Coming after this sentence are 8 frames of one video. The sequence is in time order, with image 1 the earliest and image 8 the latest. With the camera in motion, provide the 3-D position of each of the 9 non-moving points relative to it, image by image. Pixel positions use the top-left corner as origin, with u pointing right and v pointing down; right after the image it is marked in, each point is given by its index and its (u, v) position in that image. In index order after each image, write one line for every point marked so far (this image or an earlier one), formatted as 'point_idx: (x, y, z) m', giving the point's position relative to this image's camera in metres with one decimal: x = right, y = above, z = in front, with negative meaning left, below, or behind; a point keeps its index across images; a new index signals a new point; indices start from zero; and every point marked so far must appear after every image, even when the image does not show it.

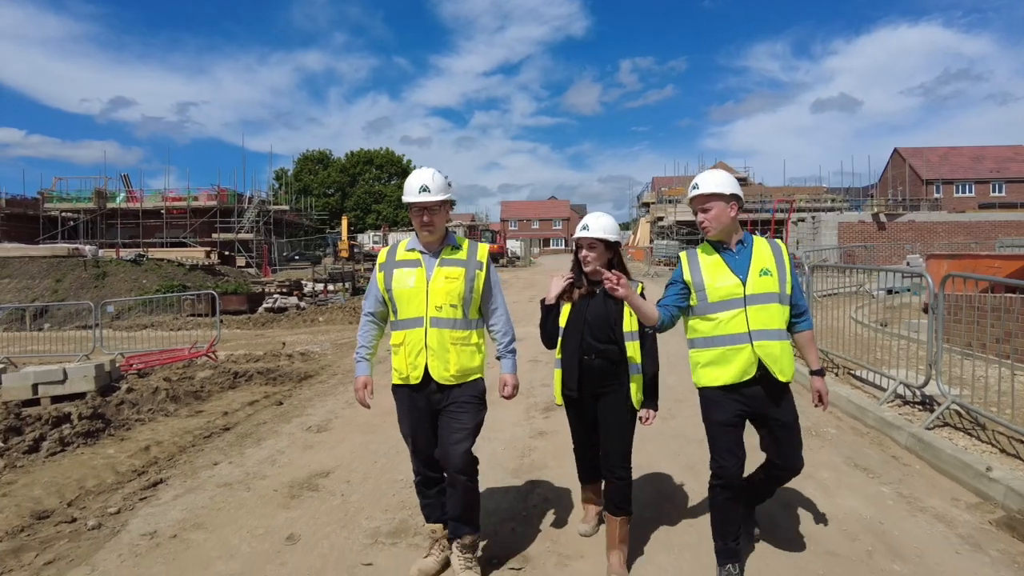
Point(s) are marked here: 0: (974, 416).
0: (+3.9, -1.1, +5.7) m
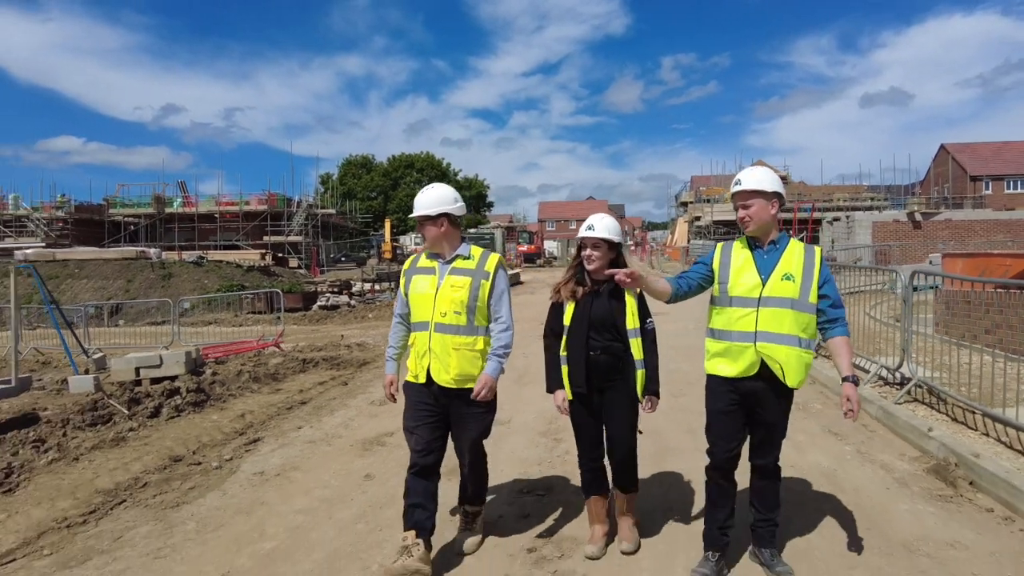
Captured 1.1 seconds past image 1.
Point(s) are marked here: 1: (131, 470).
0: (+4.2, -1.1, +6.6) m
1: (-3.2, -1.5, +5.6) m
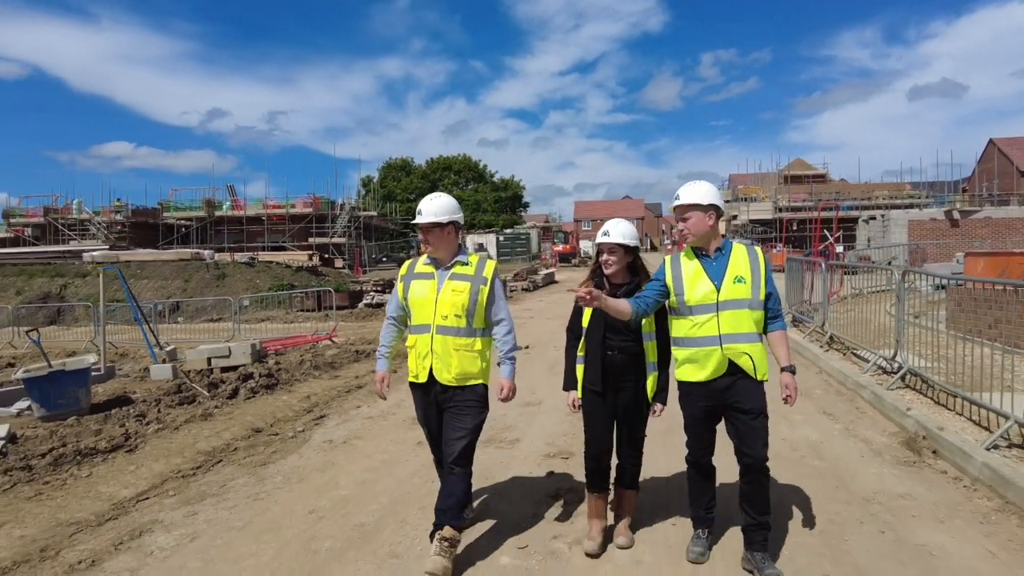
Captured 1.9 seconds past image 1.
0: (+4.6, -1.0, +7.3) m
1: (-2.9, -1.5, +6.7) m
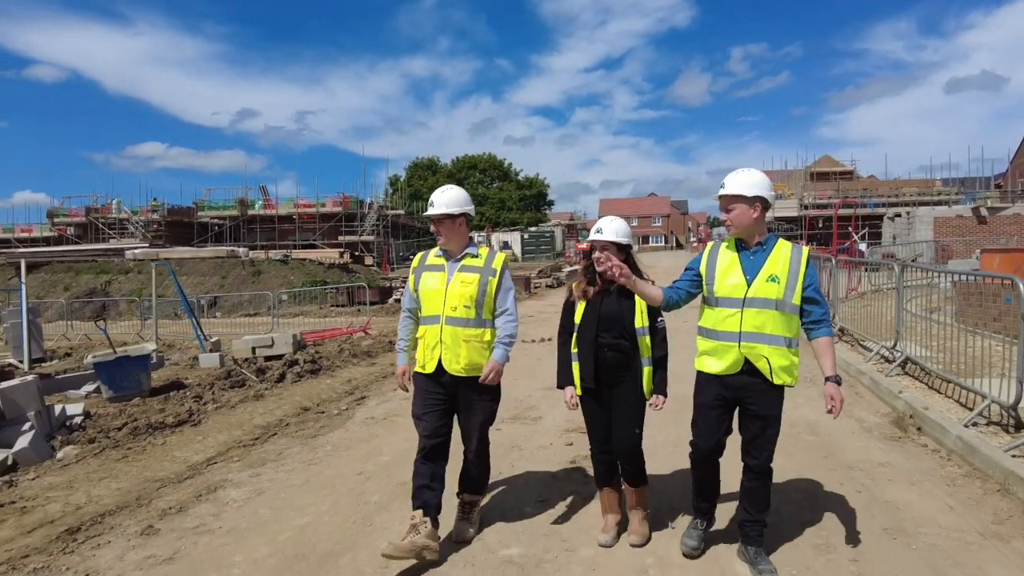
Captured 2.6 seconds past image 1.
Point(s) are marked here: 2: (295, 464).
0: (+4.8, -1.0, +7.8) m
1: (-2.7, -1.4, +7.4) m
2: (-1.9, -1.6, +5.8) m
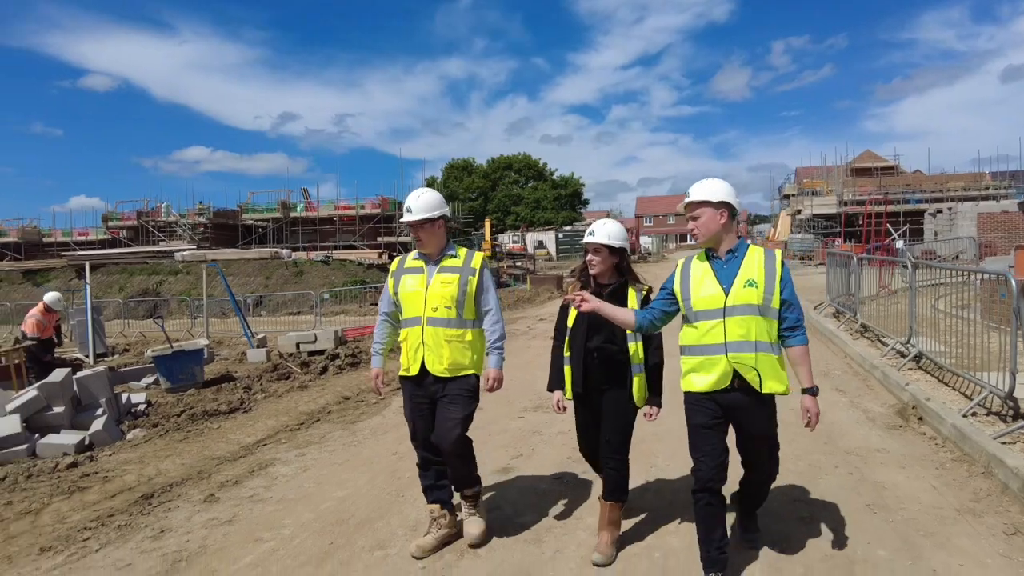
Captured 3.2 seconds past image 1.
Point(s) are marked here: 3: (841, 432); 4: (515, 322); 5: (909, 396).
0: (+5.1, -0.9, +8.0) m
1: (-2.4, -1.4, +8.1) m
2: (-1.7, -1.5, +6.5) m
3: (+3.0, -1.3, +6.1) m
4: (+0.1, -0.9, +16.6) m
5: (+4.0, -1.1, +6.7) m
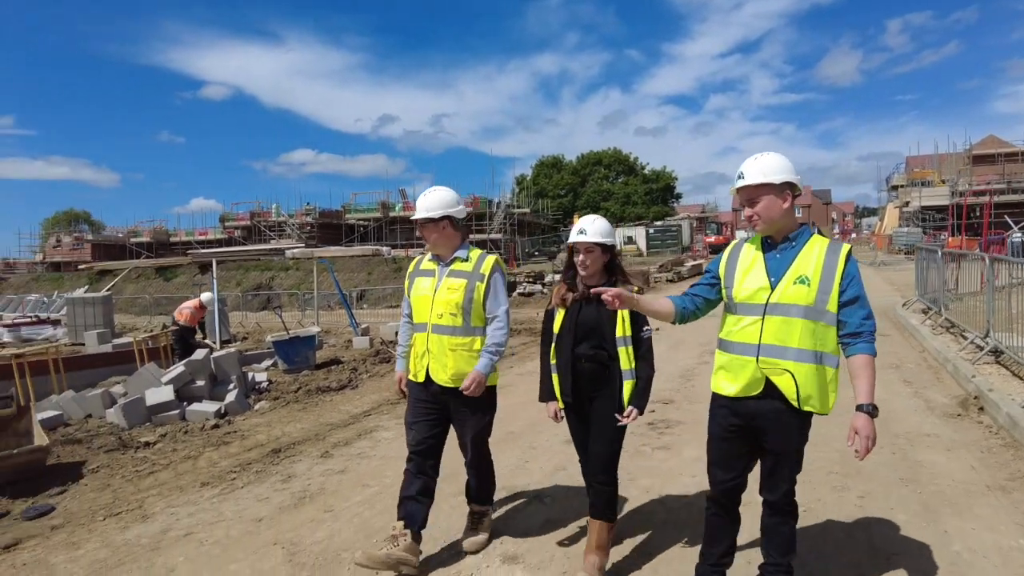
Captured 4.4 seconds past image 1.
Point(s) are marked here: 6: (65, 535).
0: (+6.1, -0.8, +8.0) m
1: (-1.4, -1.3, +9.1) m
2: (-0.9, -1.5, +7.4) m
3: (+3.7, -1.3, +6.3) m
4: (+2.3, -0.7, +17.2) m
5: (+4.8, -1.0, +6.8) m
6: (-3.0, -1.6, +4.4) m
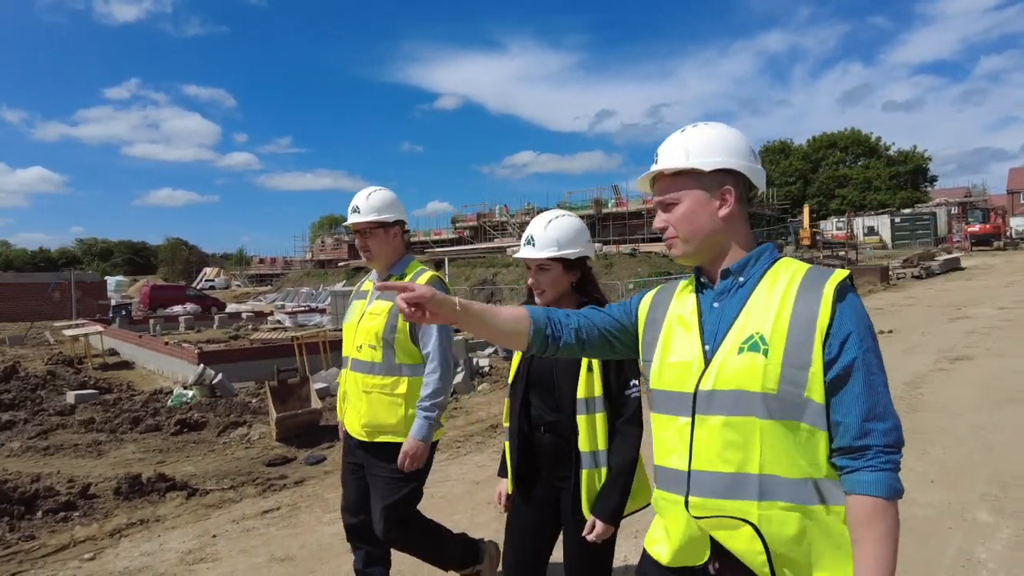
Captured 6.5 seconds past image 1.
0: (+8.2, -0.8, +6.1) m
1: (+1.5, -1.3, +9.5) m
2: (+1.4, -1.4, +7.7) m
3: (+5.5, -1.2, +5.3) m
4: (+7.5, -0.7, +16.0) m
5: (+6.6, -1.0, +5.4) m
6: (-1.5, -1.6, +5.6) m
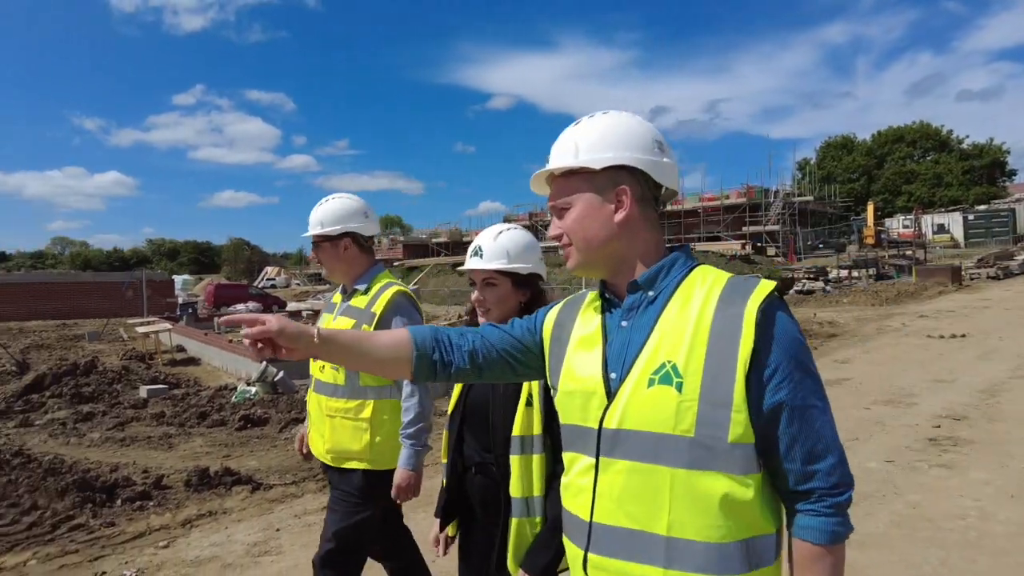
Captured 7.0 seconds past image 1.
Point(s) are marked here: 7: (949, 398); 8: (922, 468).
0: (+8.7, -0.9, +5.4) m
1: (+2.3, -1.3, +9.3) m
2: (+2.0, -1.4, +7.6) m
3: (+5.9, -1.3, +4.8) m
4: (+8.8, -0.7, +15.4) m
5: (+7.1, -1.1, +4.9) m
6: (-1.0, -1.6, +5.7) m
7: (+4.9, -1.2, +7.5) m
8: (+3.3, -1.4, +5.3) m
